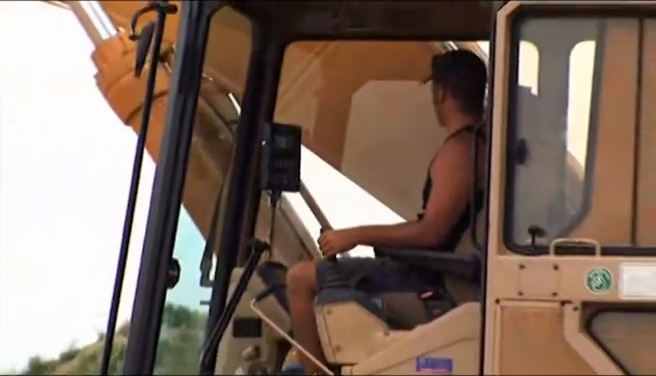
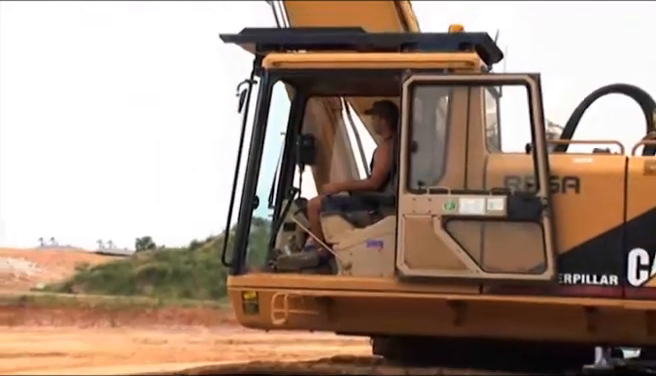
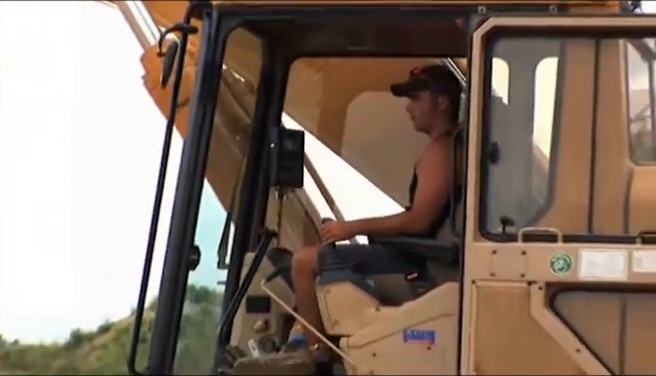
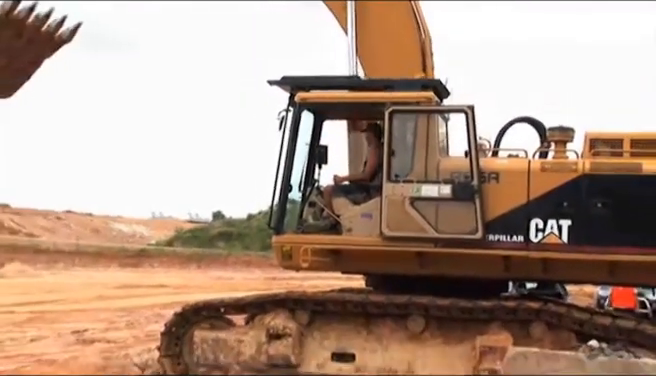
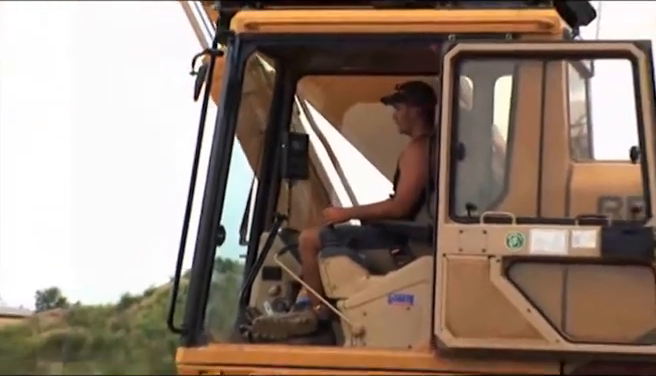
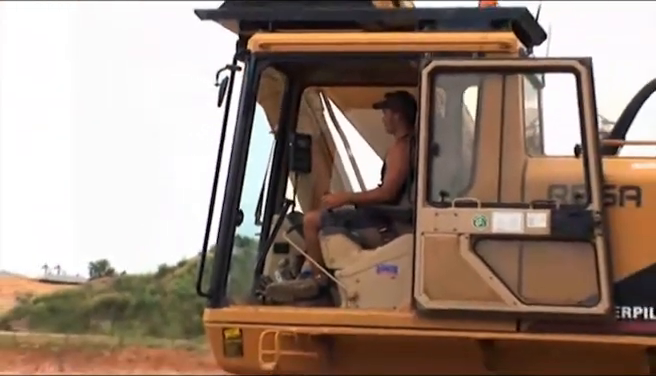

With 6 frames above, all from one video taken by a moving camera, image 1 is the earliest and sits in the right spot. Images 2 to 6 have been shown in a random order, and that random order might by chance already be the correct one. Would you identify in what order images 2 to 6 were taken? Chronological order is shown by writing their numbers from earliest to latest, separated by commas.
3, 5, 6, 2, 4
